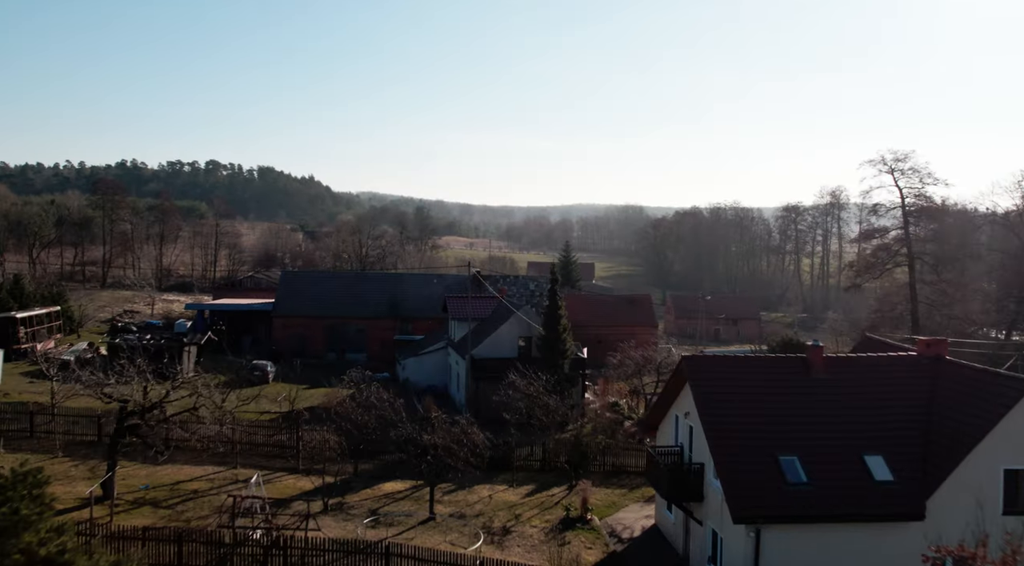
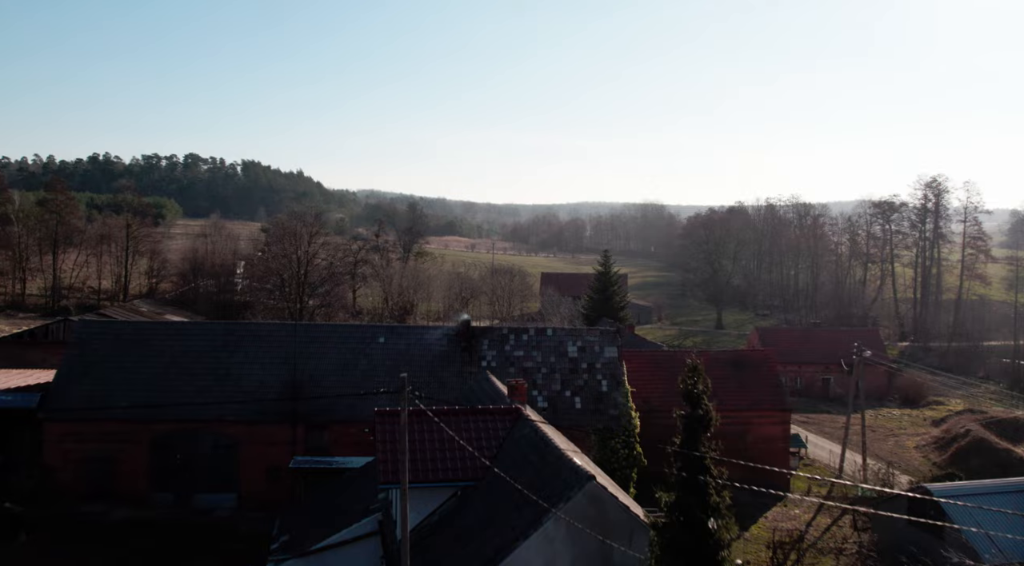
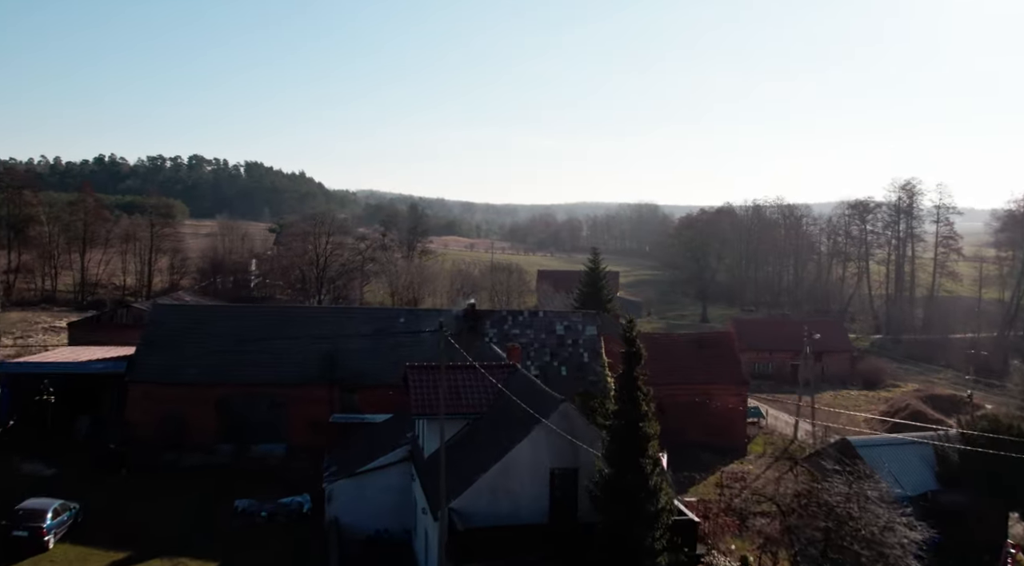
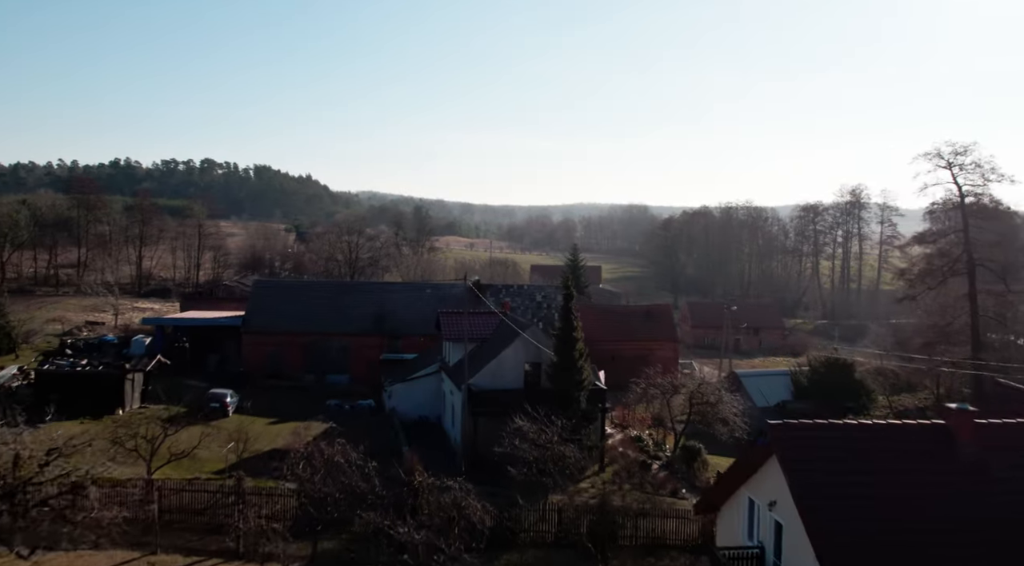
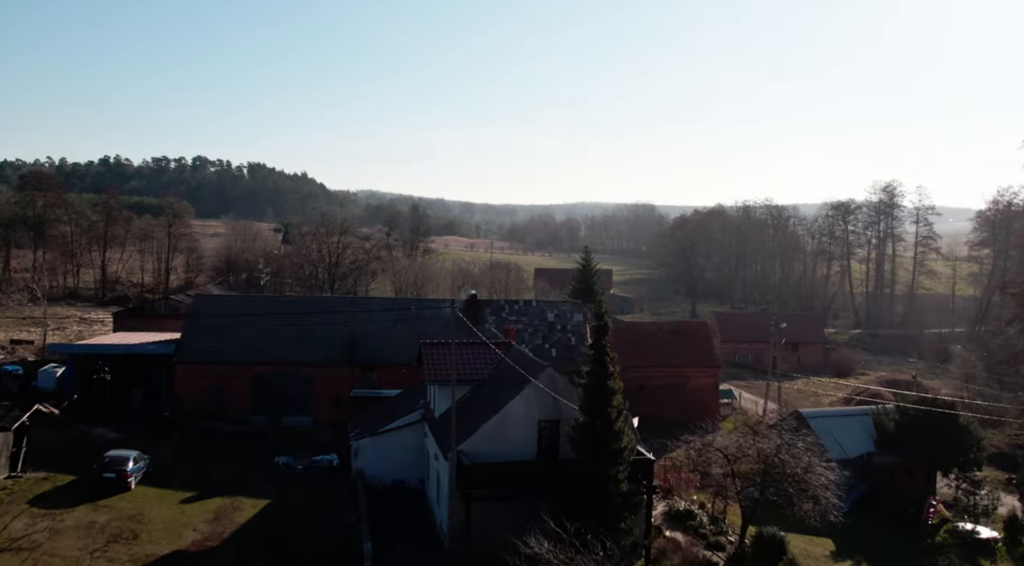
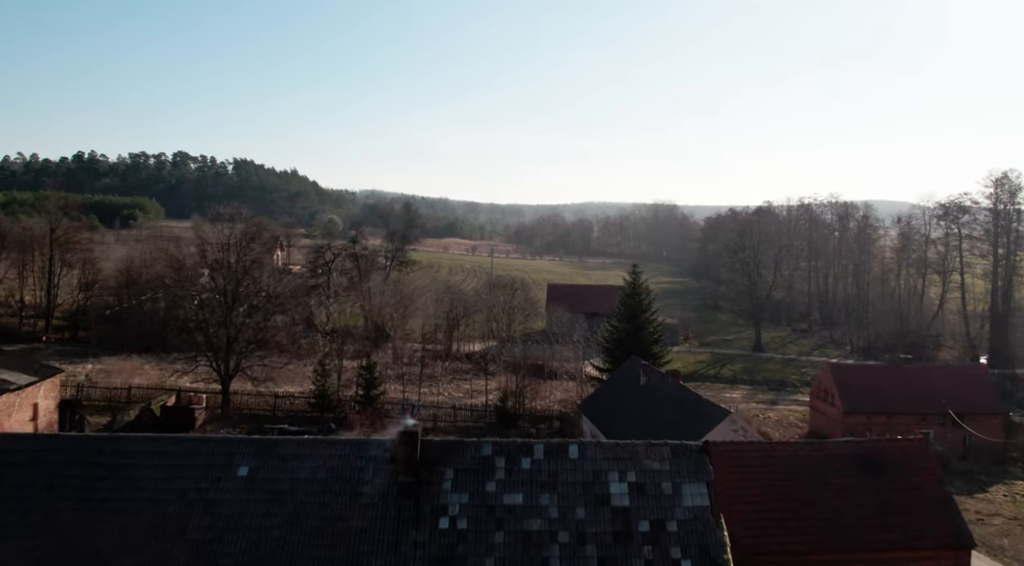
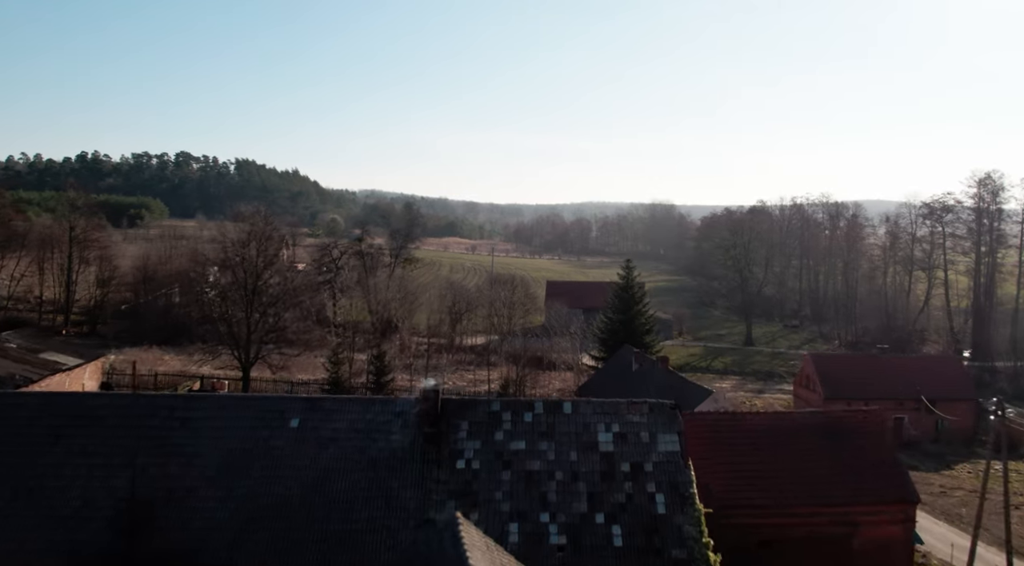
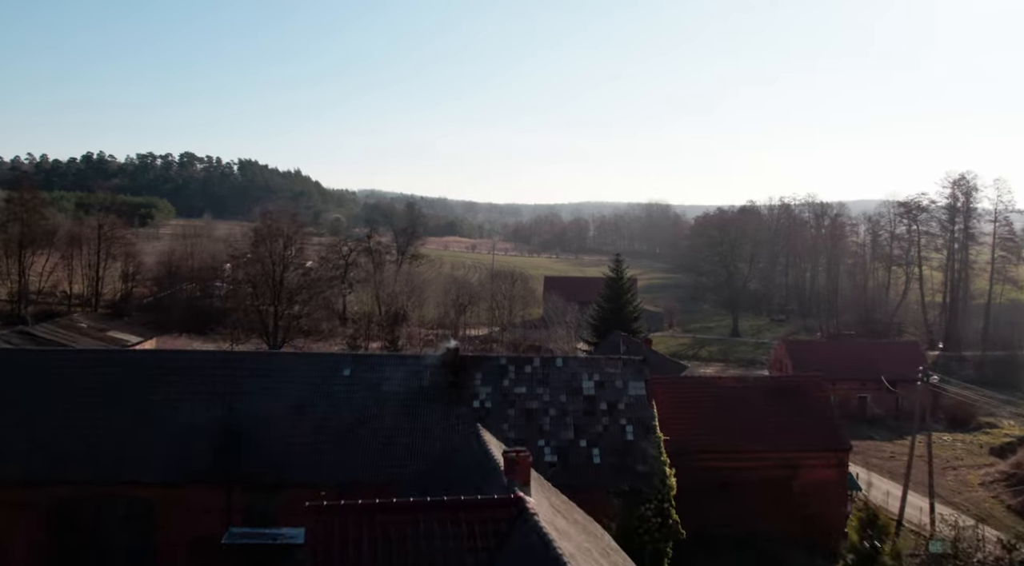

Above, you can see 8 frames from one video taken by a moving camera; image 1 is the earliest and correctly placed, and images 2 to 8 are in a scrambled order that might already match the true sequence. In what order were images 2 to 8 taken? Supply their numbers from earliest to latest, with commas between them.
4, 5, 3, 2, 8, 7, 6
